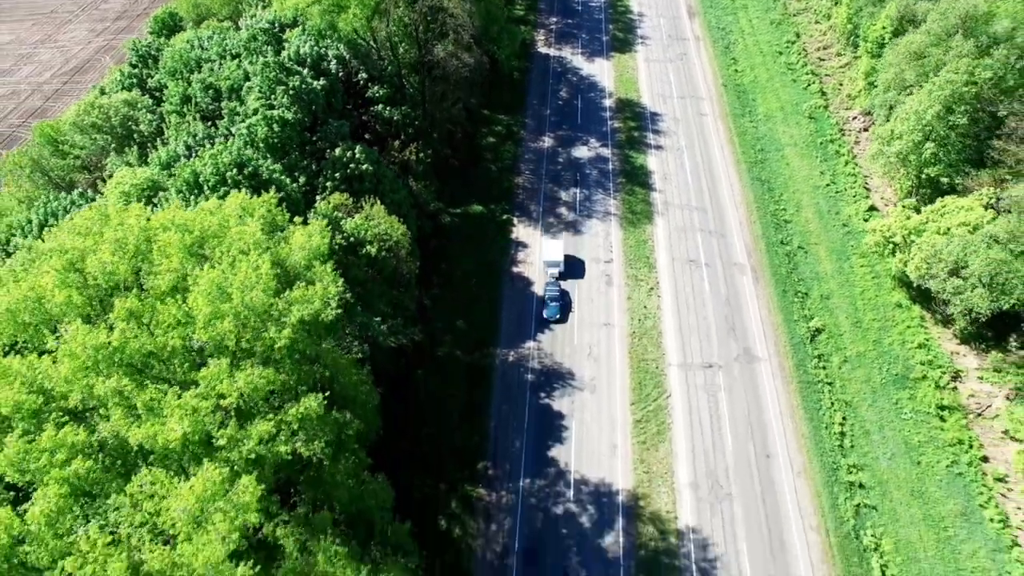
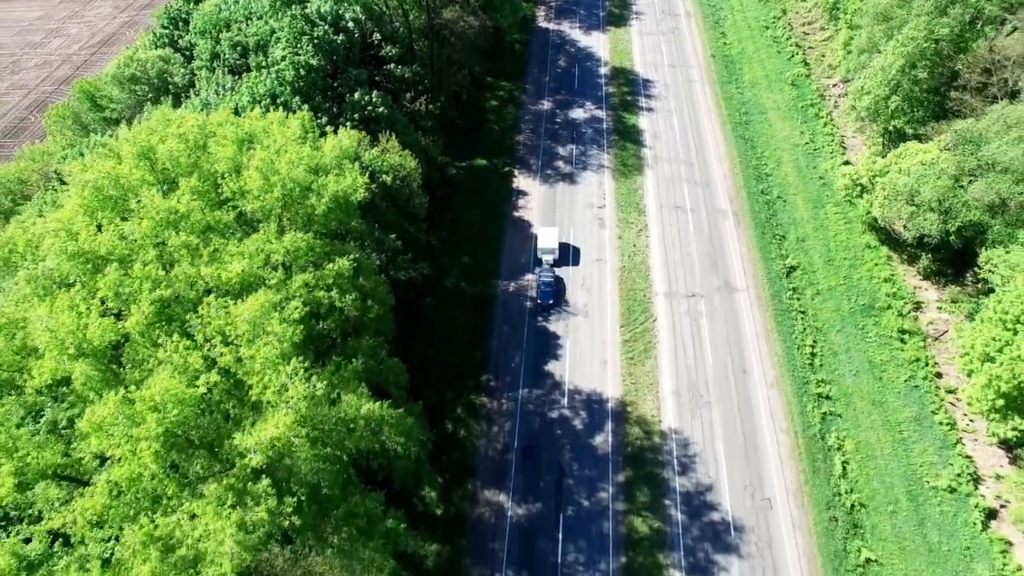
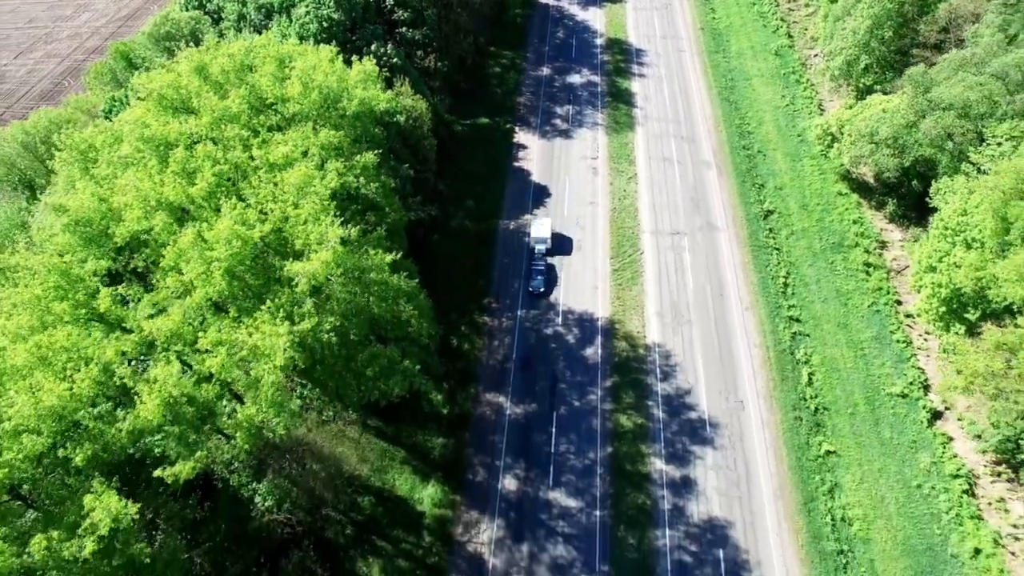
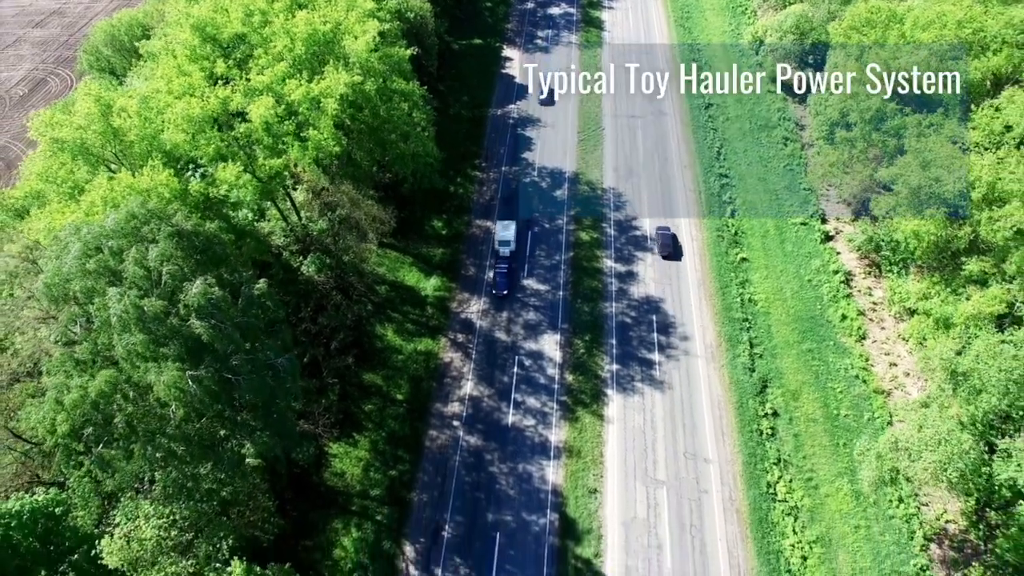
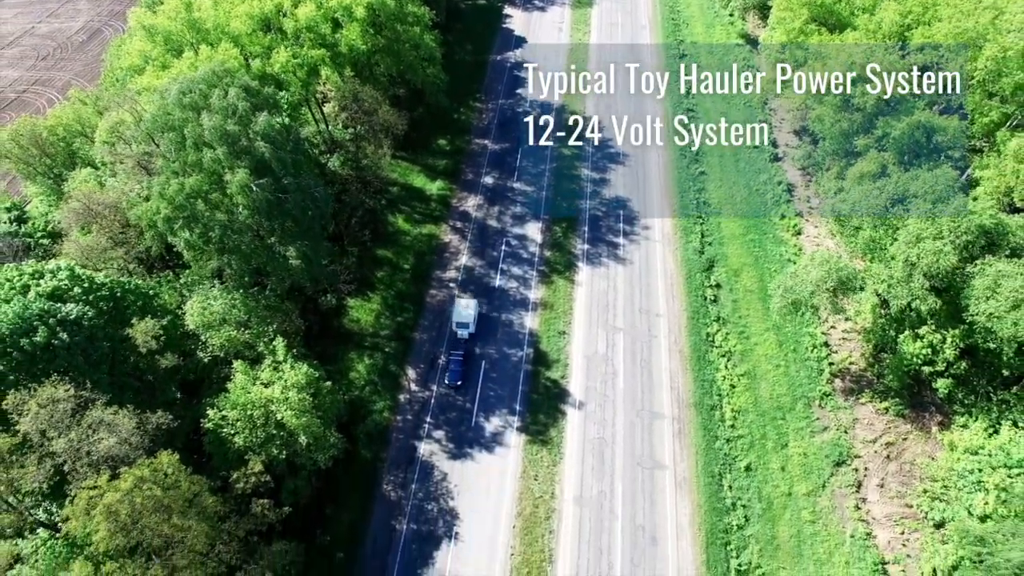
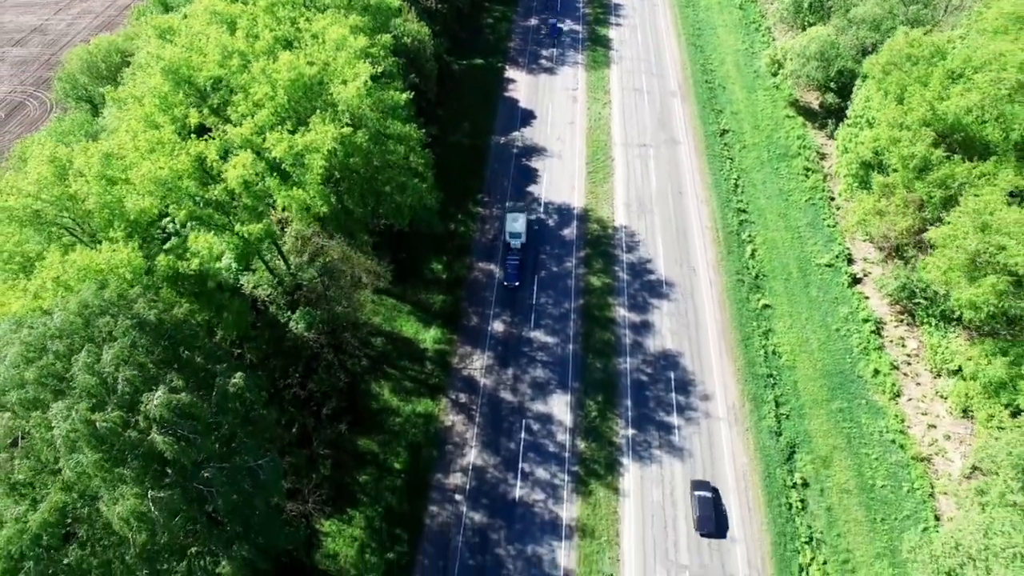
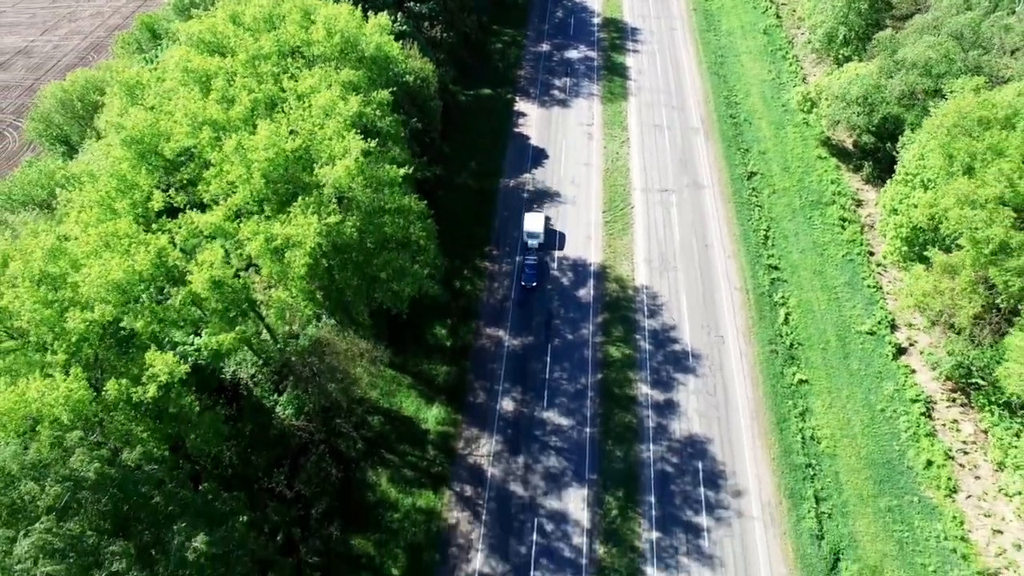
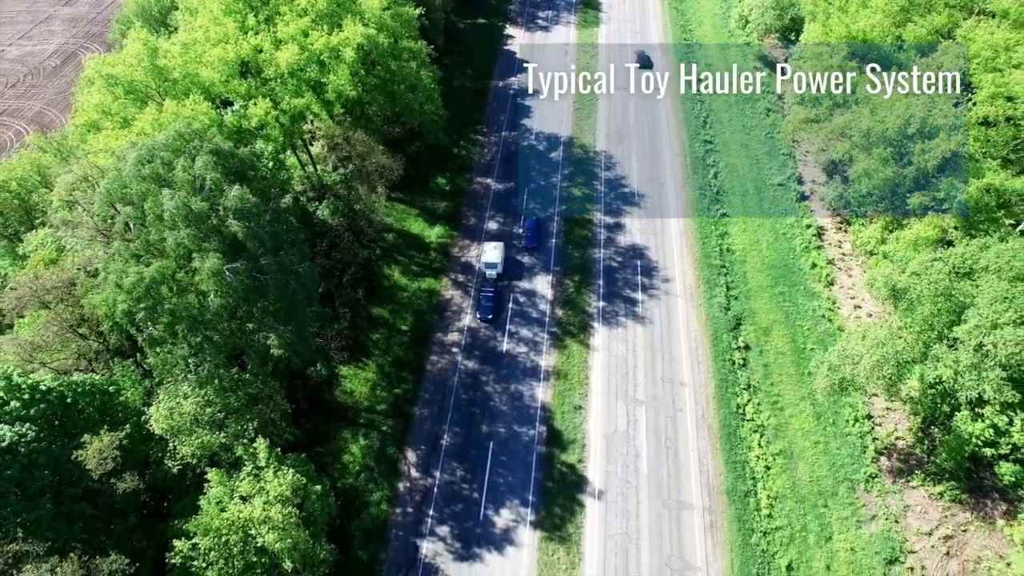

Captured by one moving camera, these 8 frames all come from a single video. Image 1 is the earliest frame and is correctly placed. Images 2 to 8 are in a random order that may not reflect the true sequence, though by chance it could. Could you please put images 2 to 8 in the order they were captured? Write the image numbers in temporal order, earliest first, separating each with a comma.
2, 3, 7, 6, 4, 8, 5
